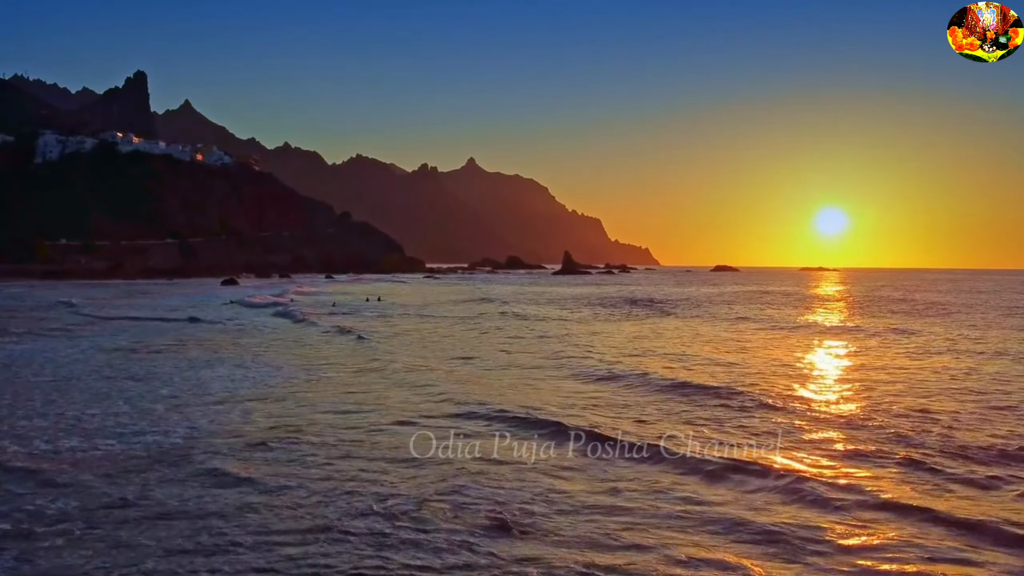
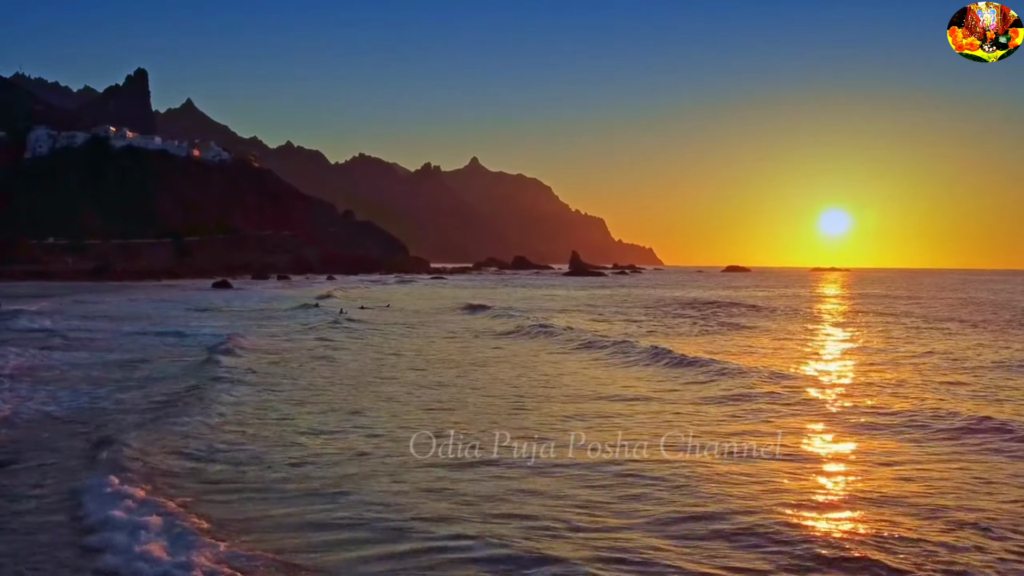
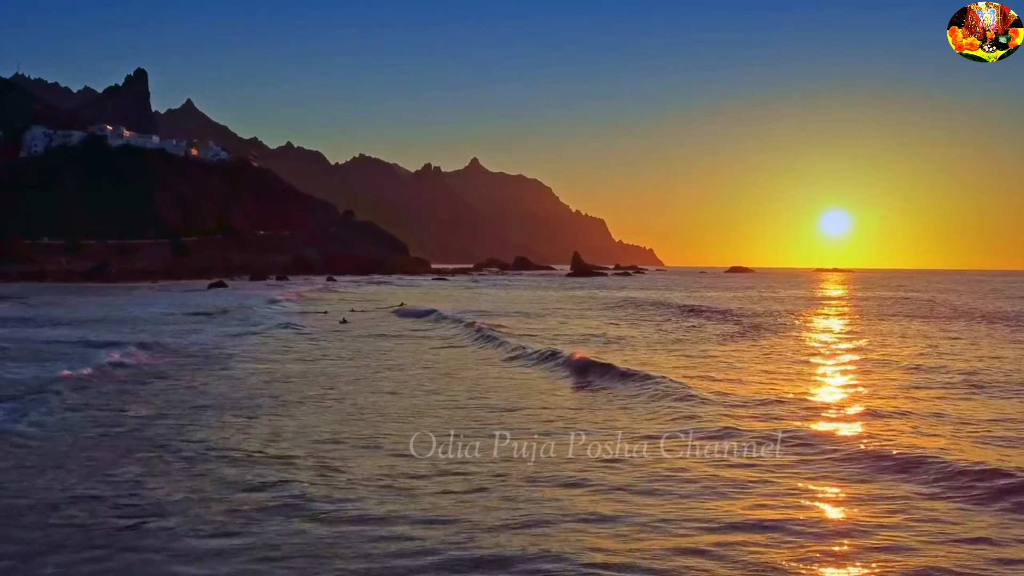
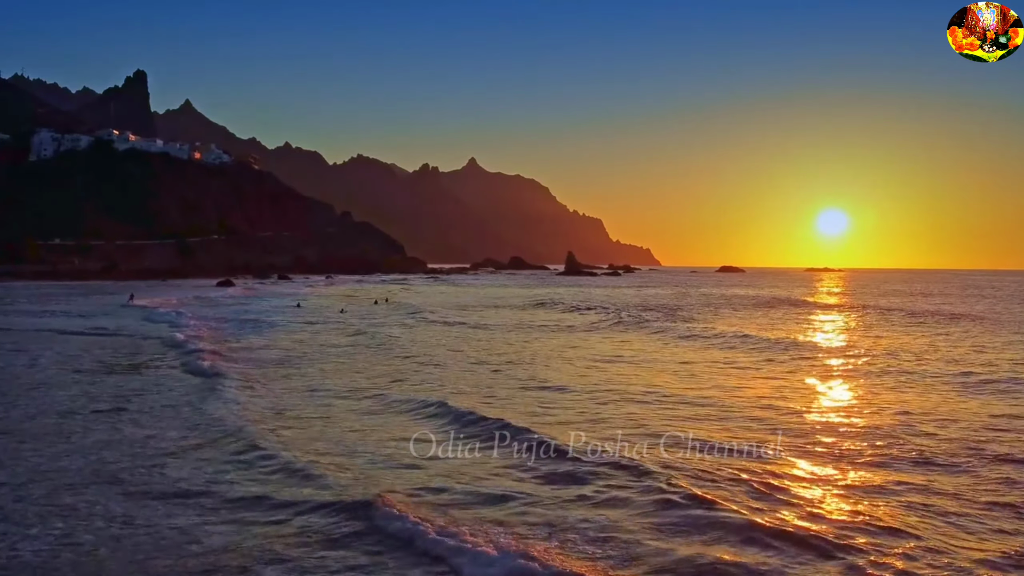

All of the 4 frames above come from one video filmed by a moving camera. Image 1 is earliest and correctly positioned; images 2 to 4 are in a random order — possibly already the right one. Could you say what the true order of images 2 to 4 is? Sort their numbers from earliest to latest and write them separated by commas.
4, 2, 3
